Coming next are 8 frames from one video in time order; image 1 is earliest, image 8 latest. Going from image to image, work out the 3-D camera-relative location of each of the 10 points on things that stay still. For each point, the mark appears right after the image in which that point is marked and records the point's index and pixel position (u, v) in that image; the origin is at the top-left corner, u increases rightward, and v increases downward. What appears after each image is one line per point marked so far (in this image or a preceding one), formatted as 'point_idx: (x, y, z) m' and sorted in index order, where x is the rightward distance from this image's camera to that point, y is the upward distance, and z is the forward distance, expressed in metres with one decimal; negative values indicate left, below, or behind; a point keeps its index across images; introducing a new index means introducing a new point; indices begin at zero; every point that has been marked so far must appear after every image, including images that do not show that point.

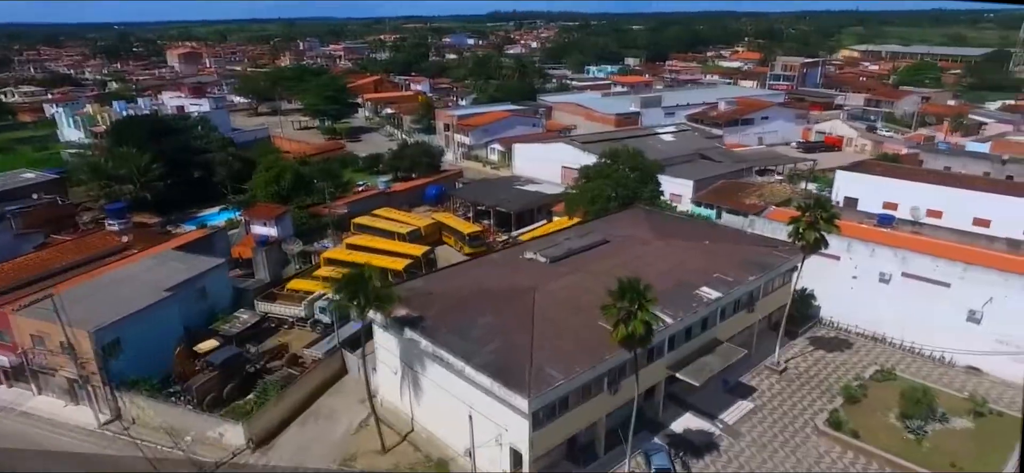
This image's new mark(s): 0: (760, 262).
0: (+6.1, -0.6, +15.9) m
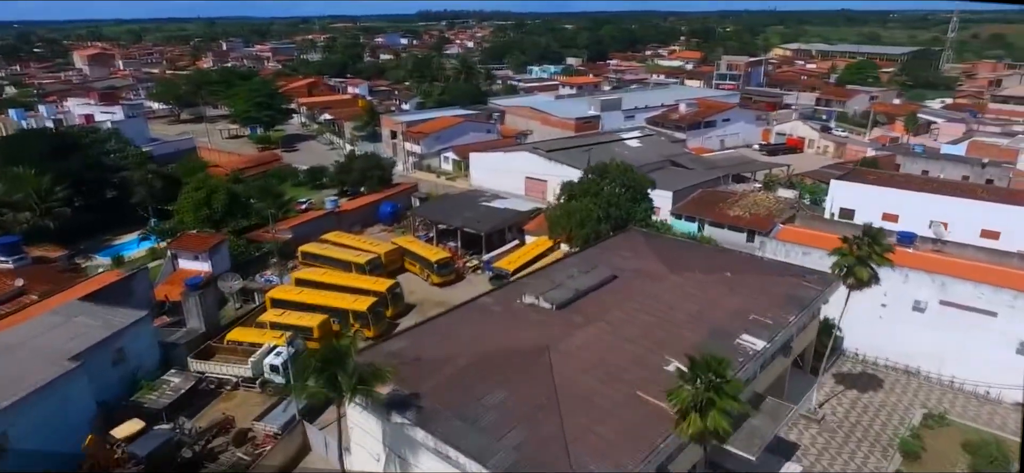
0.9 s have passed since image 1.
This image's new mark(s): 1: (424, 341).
0: (+6.0, -1.3, +13.8) m
1: (-1.6, -1.9, +12.1) m
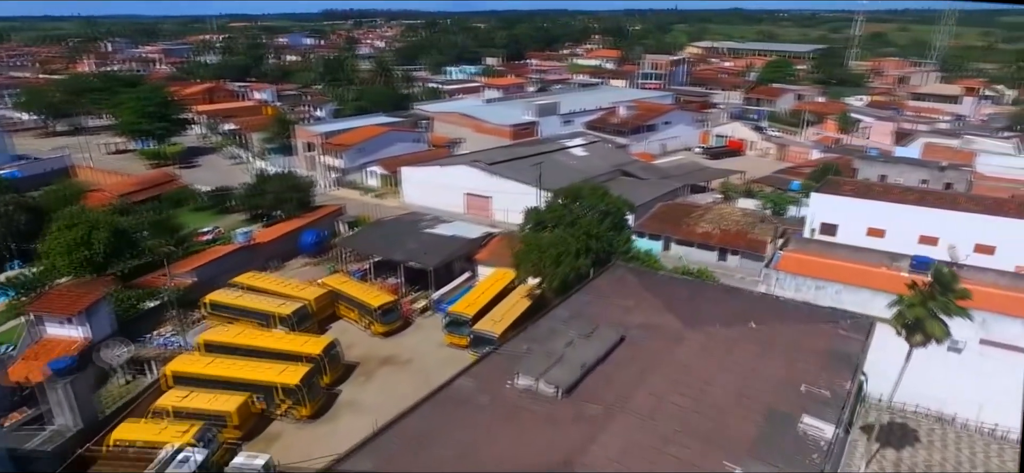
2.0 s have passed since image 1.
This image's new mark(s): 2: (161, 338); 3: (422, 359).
0: (+5.7, -2.0, +11.5) m
1: (-1.6, -3.0, +8.8) m
2: (-9.5, -2.7, +17.6) m
3: (-2.4, -3.2, +17.2) m
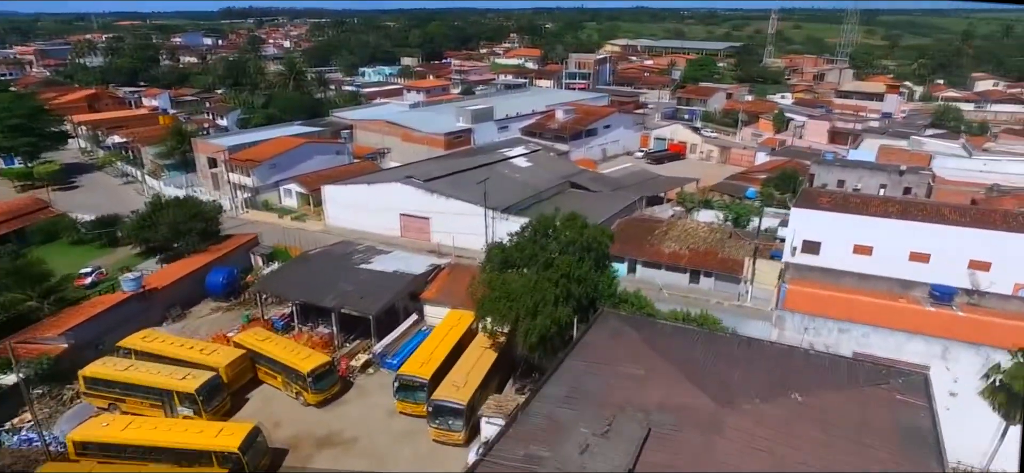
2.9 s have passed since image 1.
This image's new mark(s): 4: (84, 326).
0: (+5.6, -2.8, +9.3) m
1: (-1.2, -4.0, +5.7) m
2: (-10.2, -4.1, +13.5) m
3: (-3.1, -4.3, +14.0) m
4: (-10.9, -2.3, +16.6) m
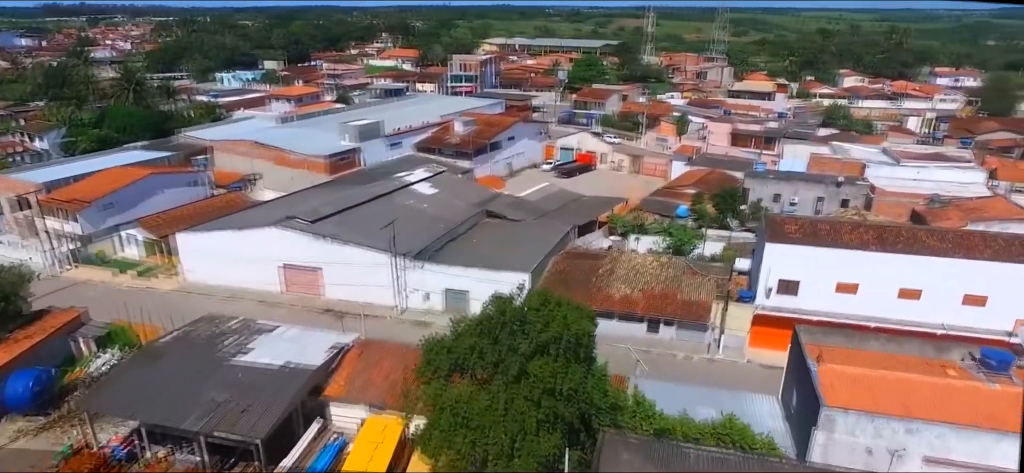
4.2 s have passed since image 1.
0: (+5.8, -3.8, +6.3) m
1: (-0.2, -5.5, +1.5) m
2: (-10.4, -6.1, +7.5) m
3: (-3.5, -5.9, +9.4) m
4: (-11.8, -4.4, +10.4) m
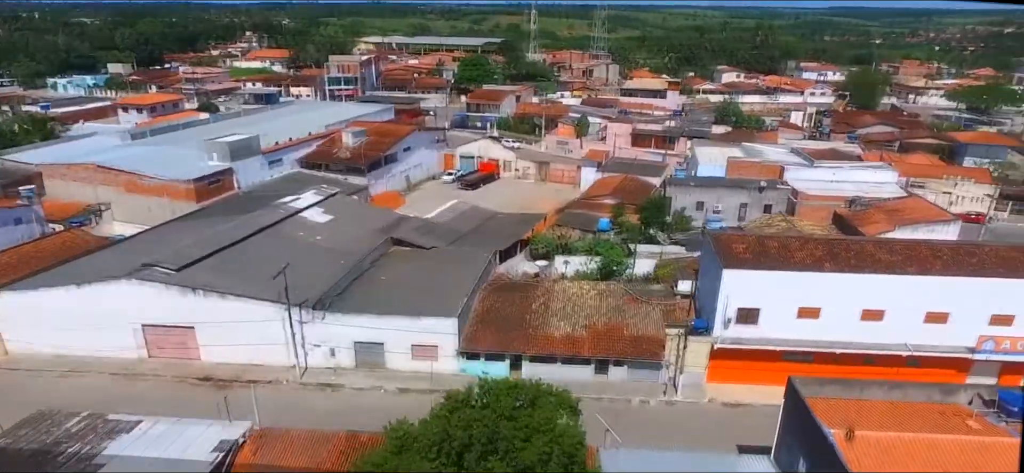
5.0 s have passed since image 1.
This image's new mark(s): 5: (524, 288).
0: (+6.1, -4.4, +4.8) m
1: (+1.2, -6.4, -0.9) m
2: (-9.8, -7.6, +3.2) m
3: (-3.5, -7.0, +6.2) m
4: (-11.8, -6.0, +5.8) m
5: (+0.3, -1.4, +17.8) m
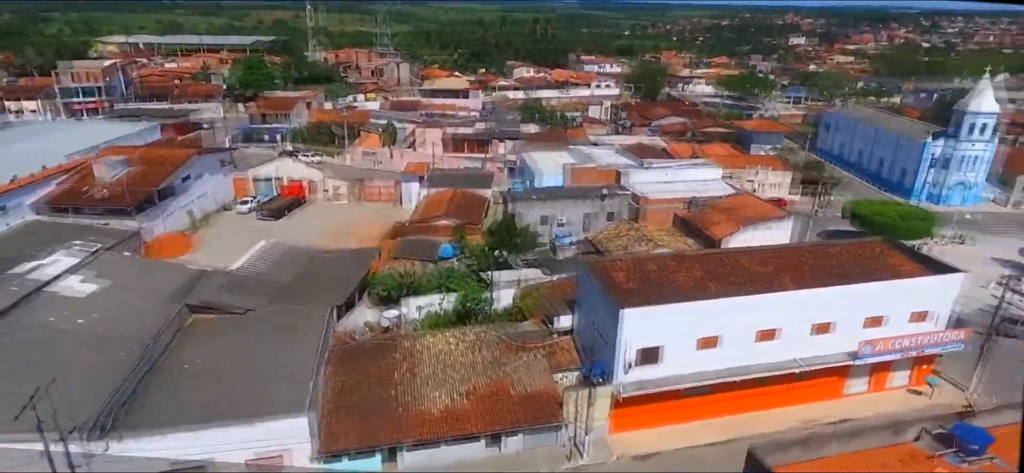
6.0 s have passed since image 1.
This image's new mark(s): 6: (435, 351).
0: (+6.8, -4.8, +4.1) m
1: (+4.1, -7.3, -2.8) m
2: (-7.4, -9.7, -2.3) m
3: (-2.4, -8.4, +2.5) m
4: (-10.3, -8.3, -0.5) m
5: (-3.0, -2.6, +14.6) m
6: (-1.7, -2.5, +14.6) m
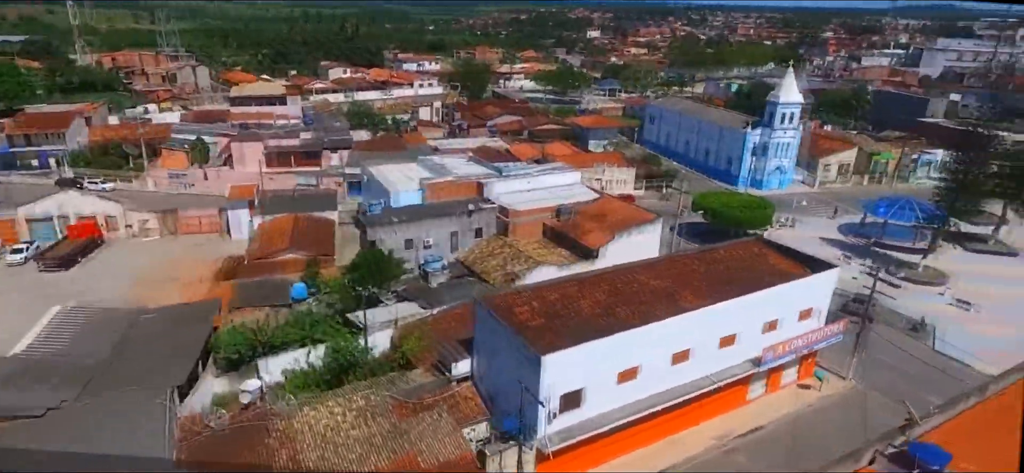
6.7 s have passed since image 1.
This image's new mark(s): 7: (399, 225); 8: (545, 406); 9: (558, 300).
0: (+7.7, -5.0, +4.3) m
1: (+7.1, -7.7, -3.1) m
2: (-3.9, -11.1, -5.6) m
3: (-0.4, -9.4, +0.4) m
4: (-7.2, -10.0, -4.6) m
5: (-4.8, -3.7, +11.7) m
6: (-3.6, -3.5, +12.1) m
7: (-3.2, +0.3, +19.1) m
8: (+0.5, -3.0, +11.5) m
9: (+1.0, -1.3, +13.4) m
